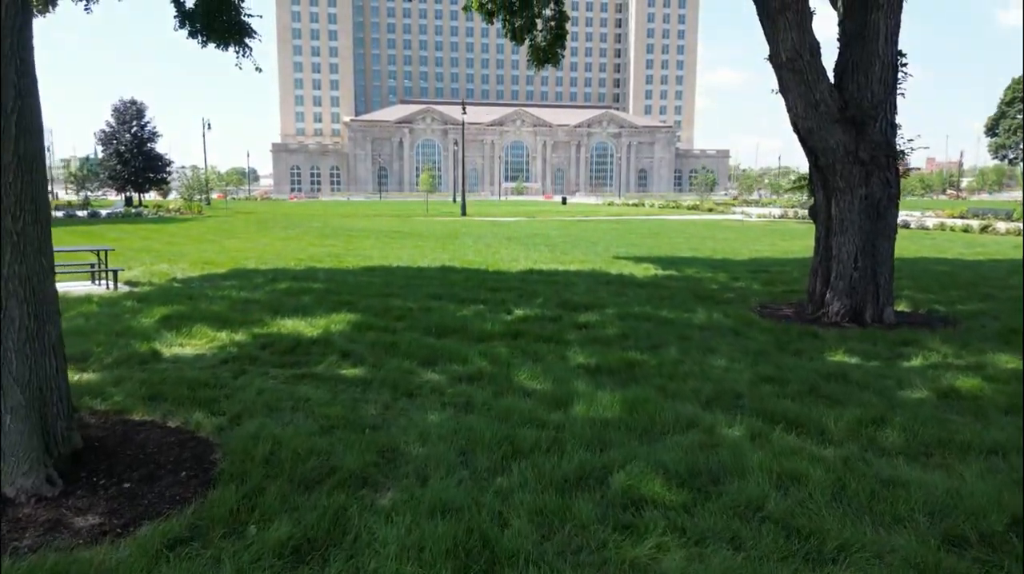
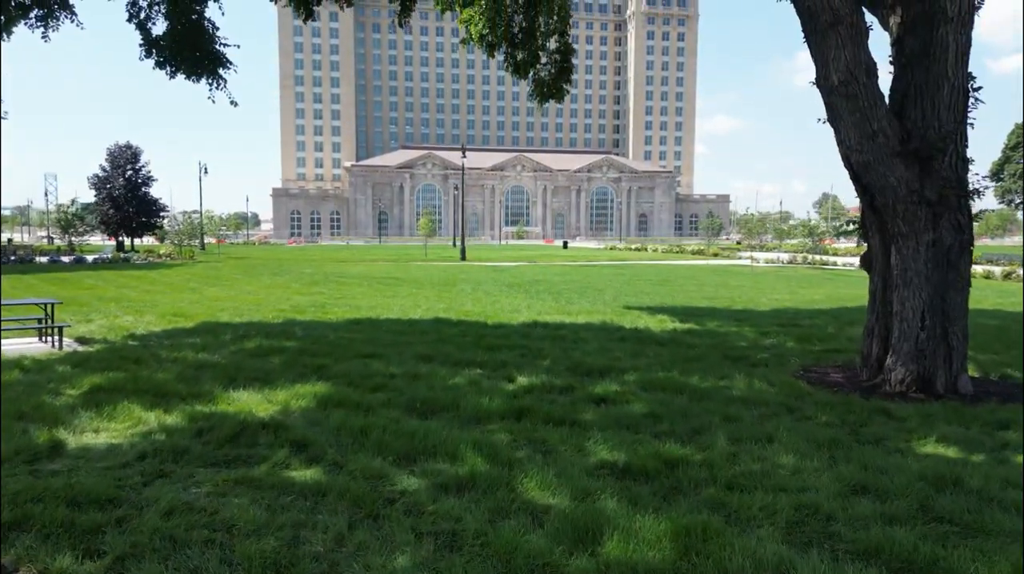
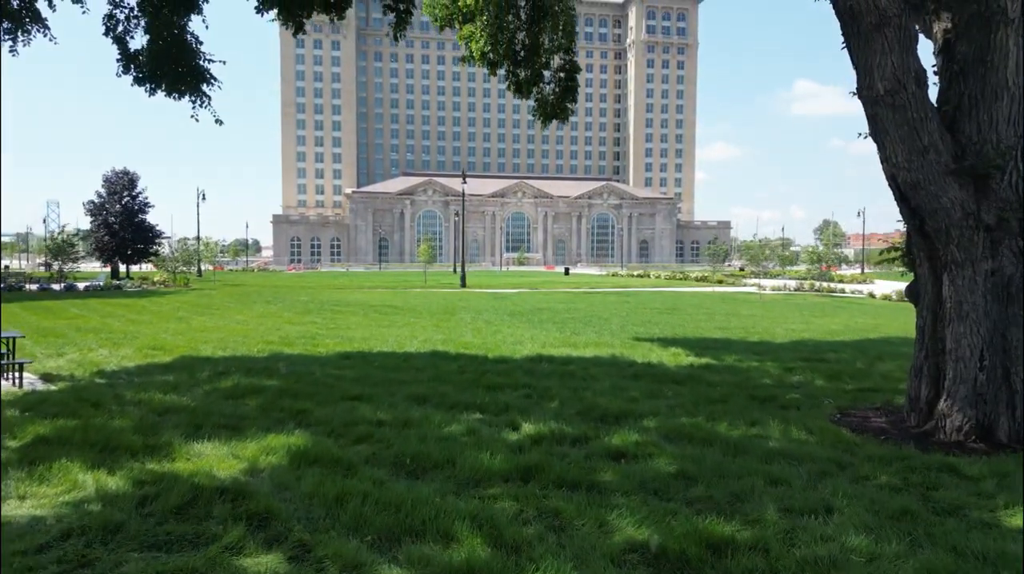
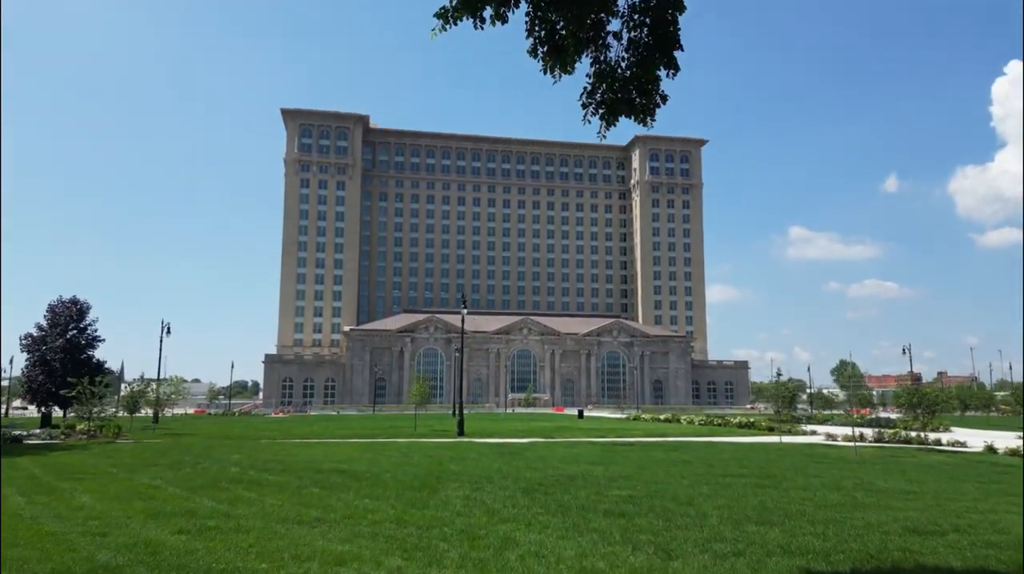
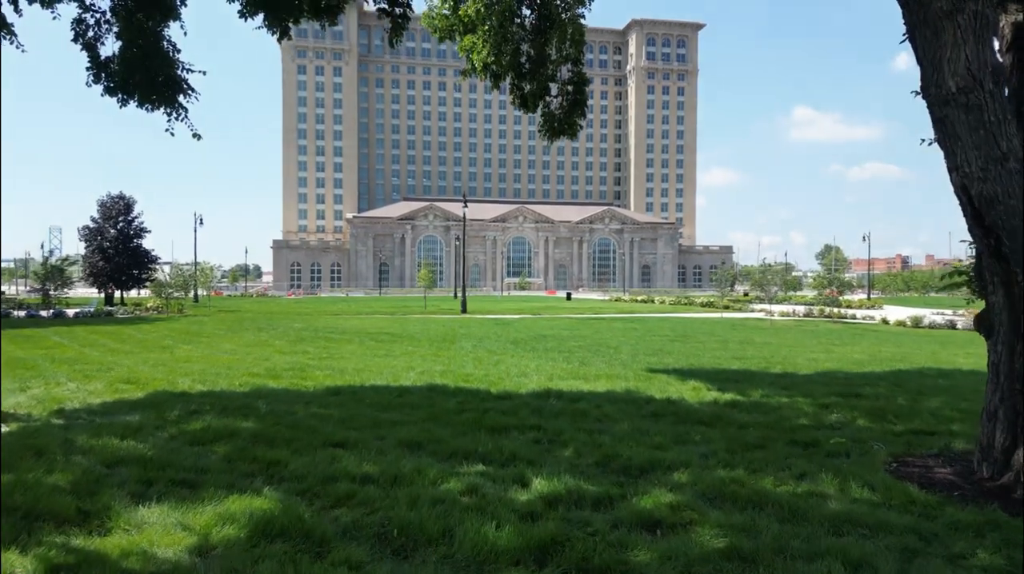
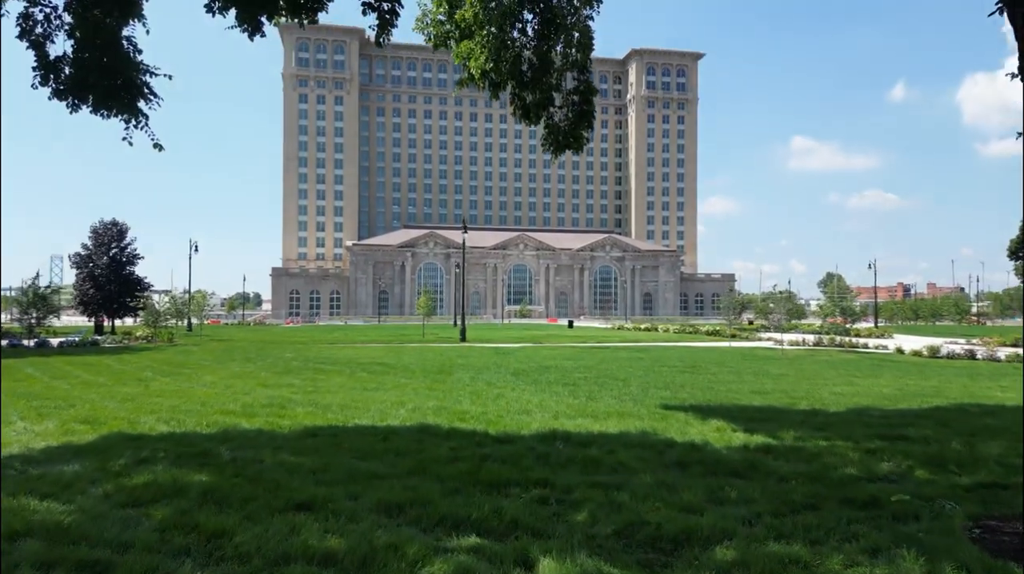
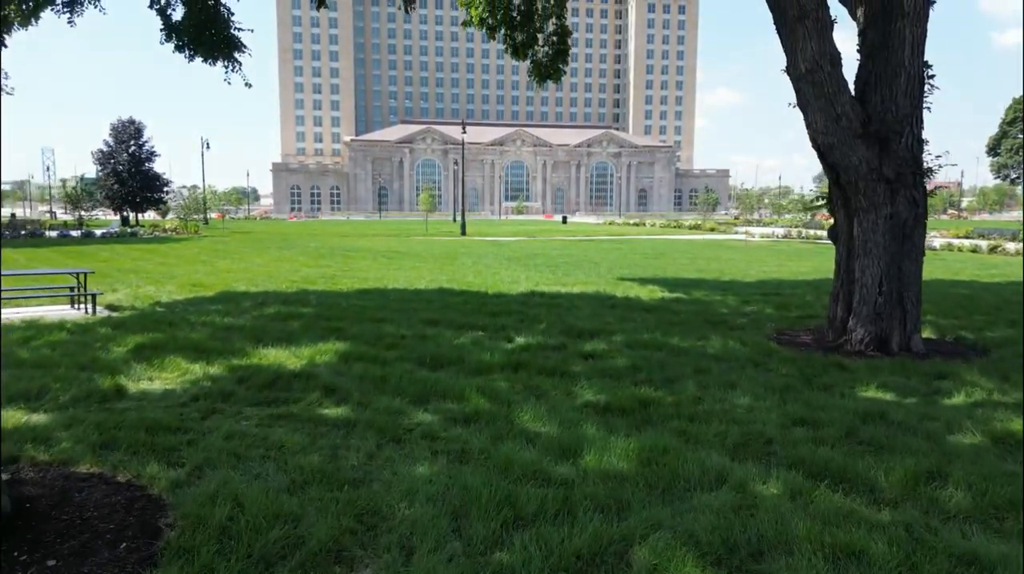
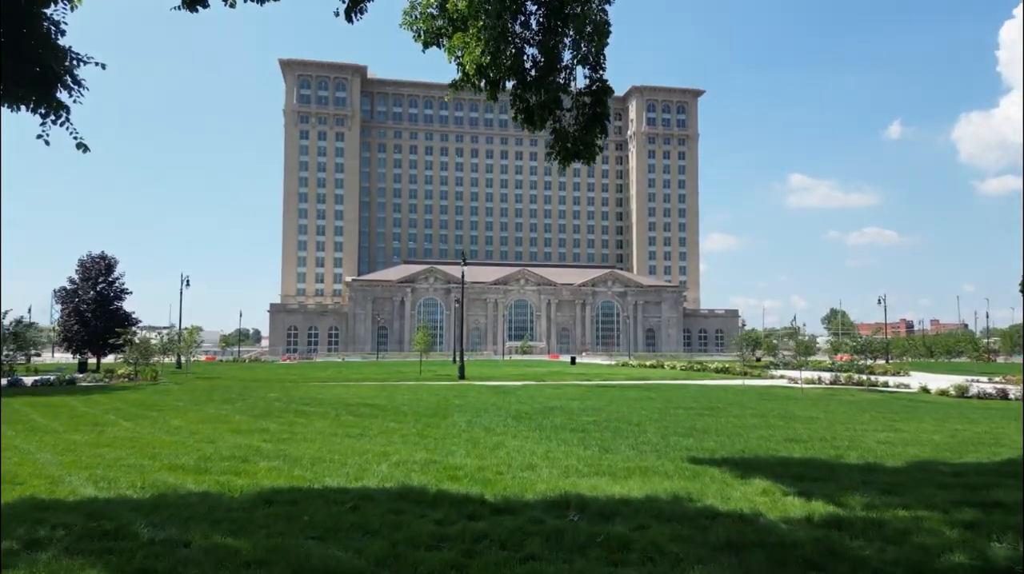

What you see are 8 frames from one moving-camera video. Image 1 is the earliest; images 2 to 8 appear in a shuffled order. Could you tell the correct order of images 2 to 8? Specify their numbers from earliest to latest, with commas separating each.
7, 2, 3, 5, 6, 8, 4
